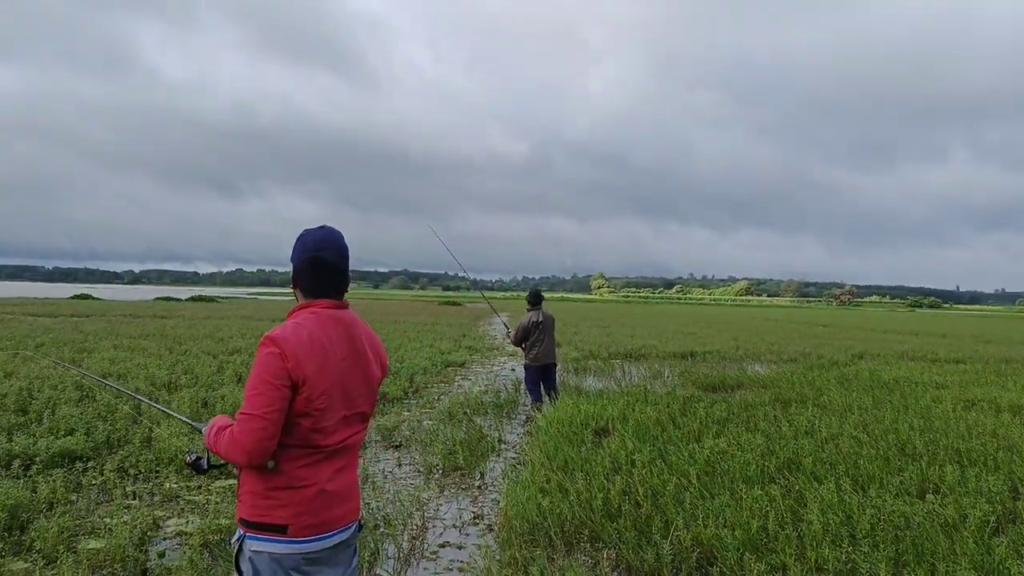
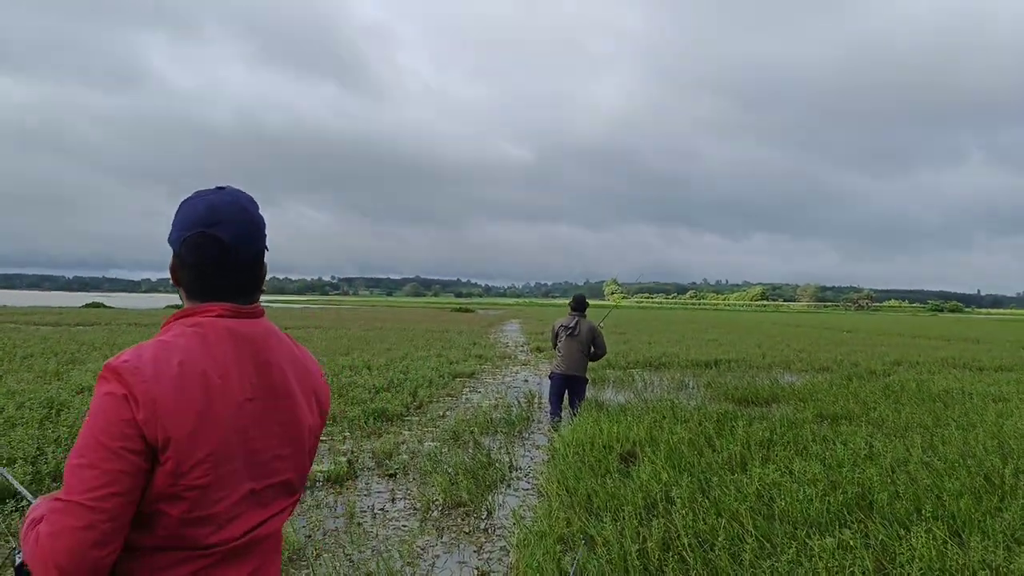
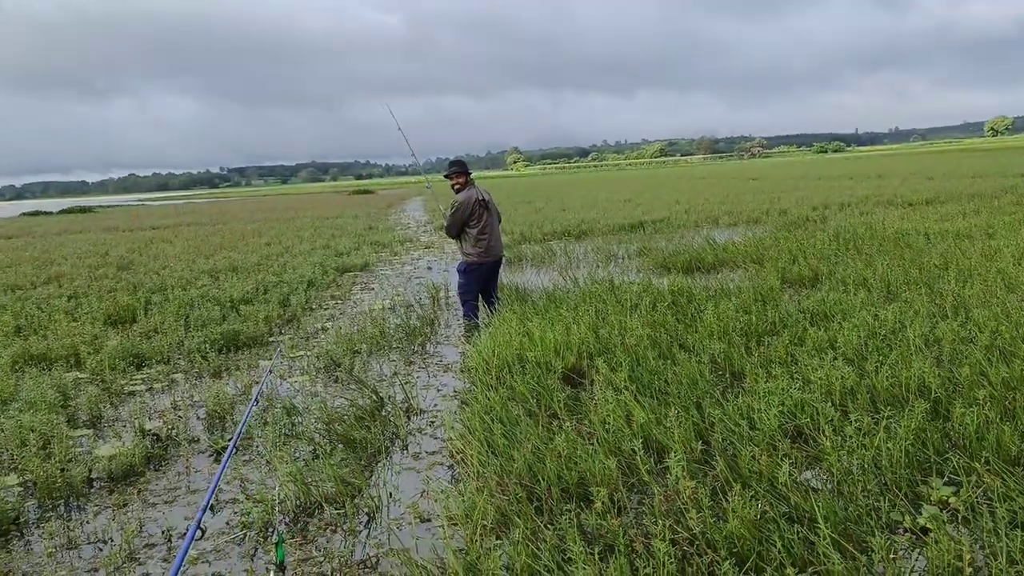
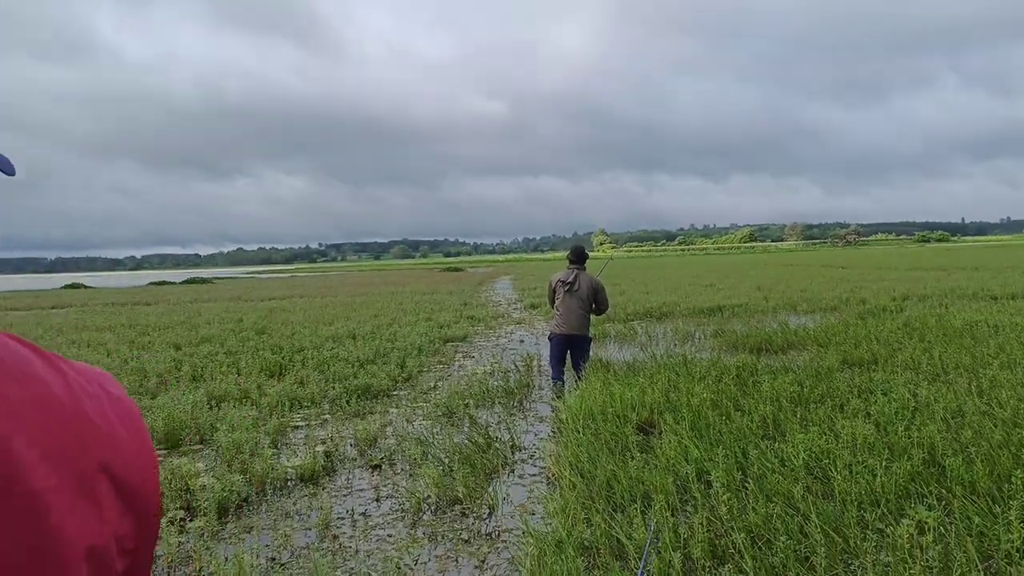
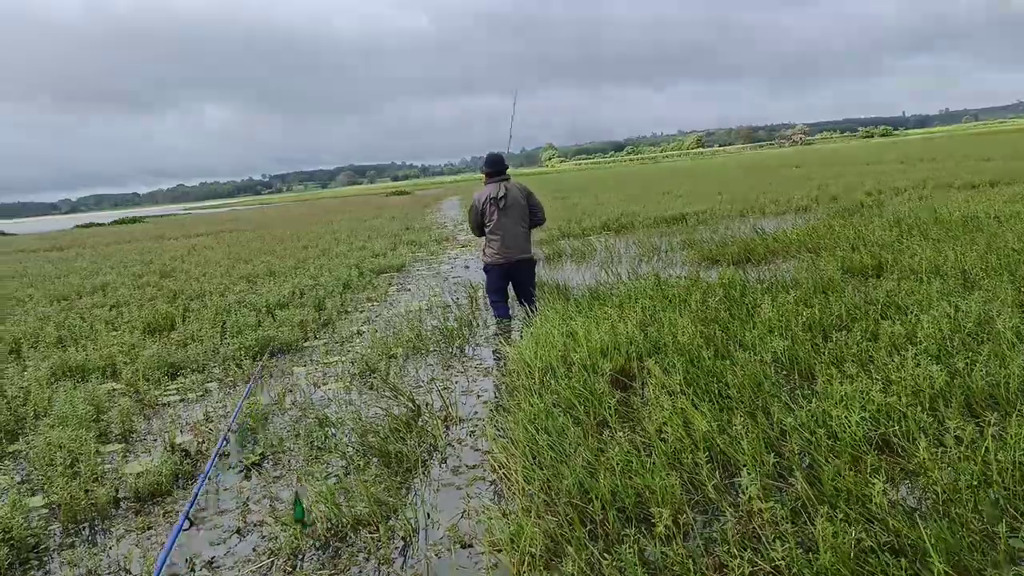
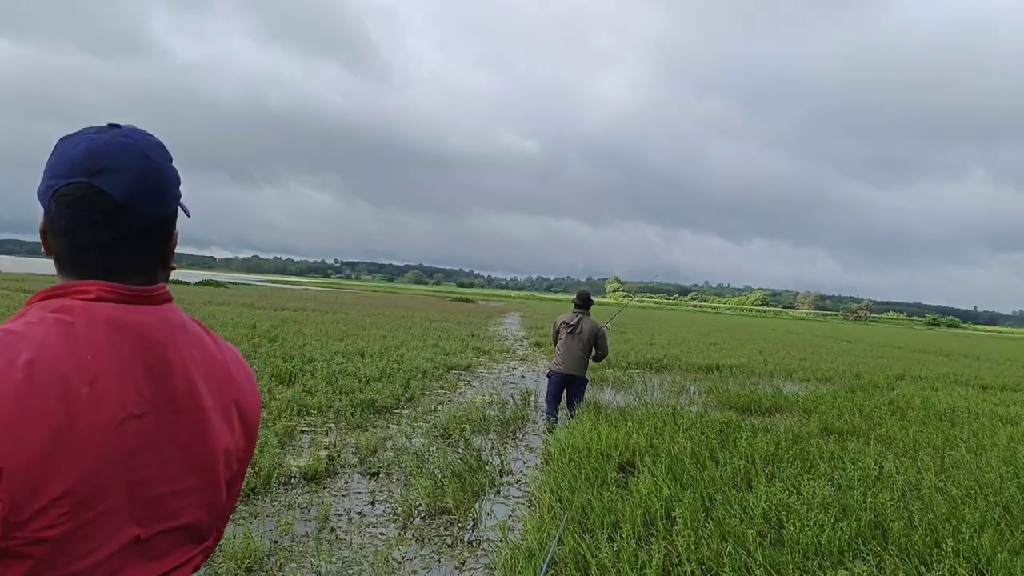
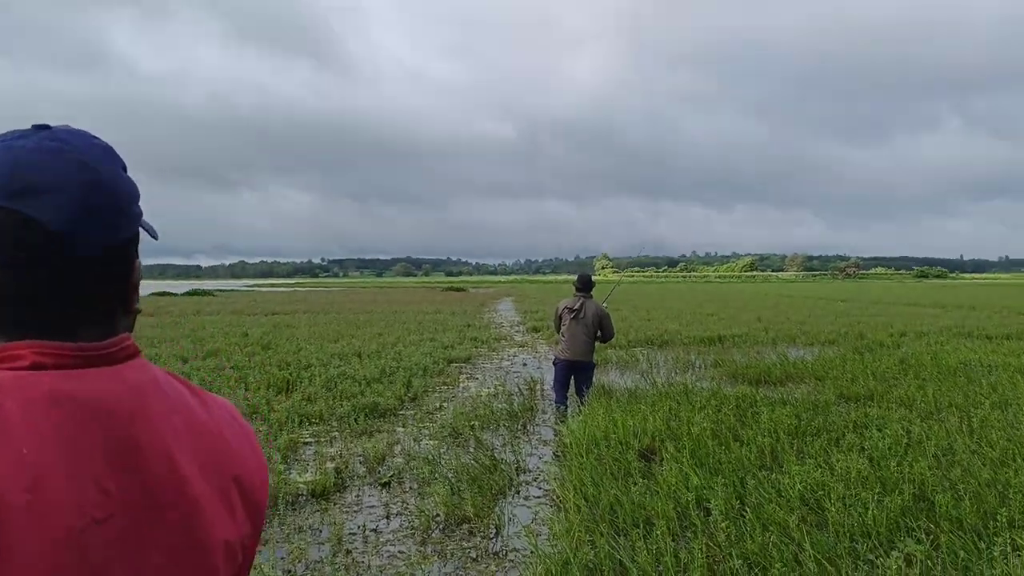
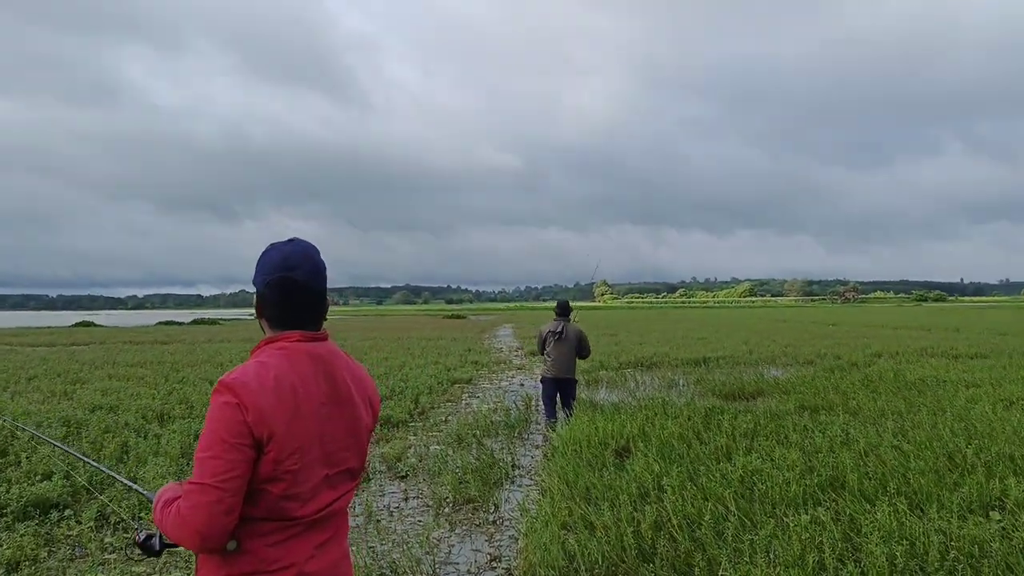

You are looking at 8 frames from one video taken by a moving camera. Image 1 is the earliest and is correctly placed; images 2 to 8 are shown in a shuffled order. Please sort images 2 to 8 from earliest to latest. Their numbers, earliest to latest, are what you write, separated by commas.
8, 2, 6, 7, 4, 3, 5
